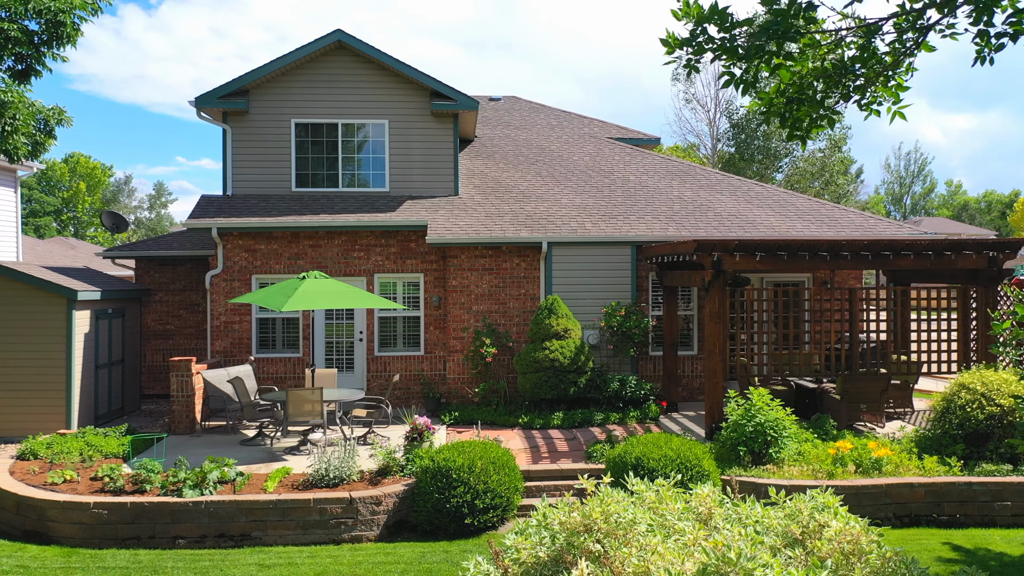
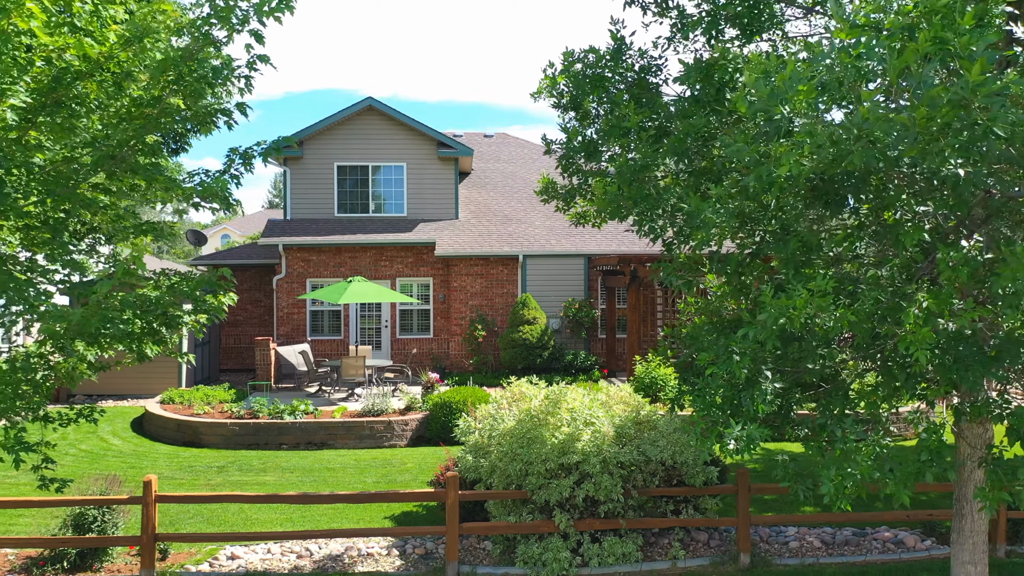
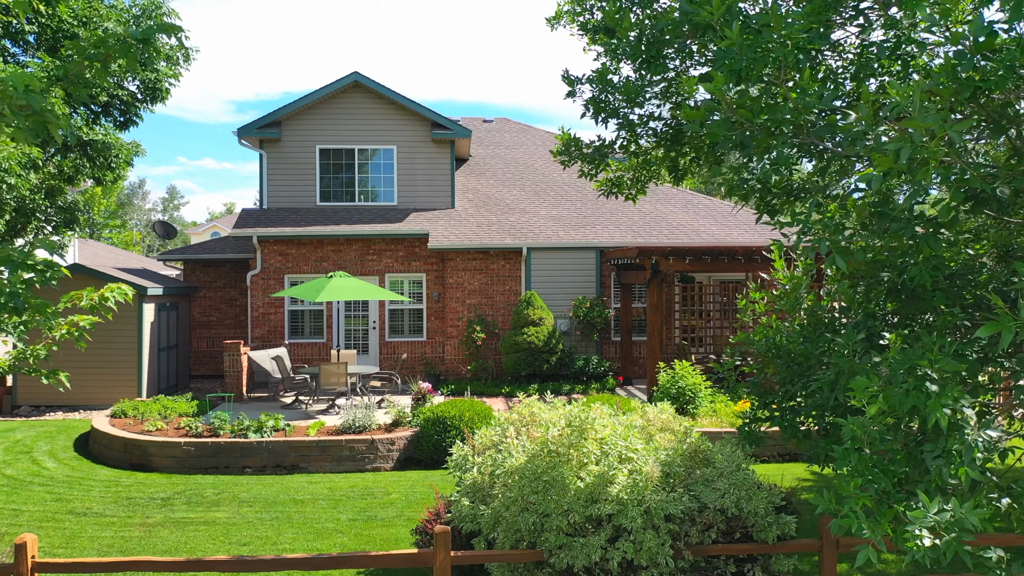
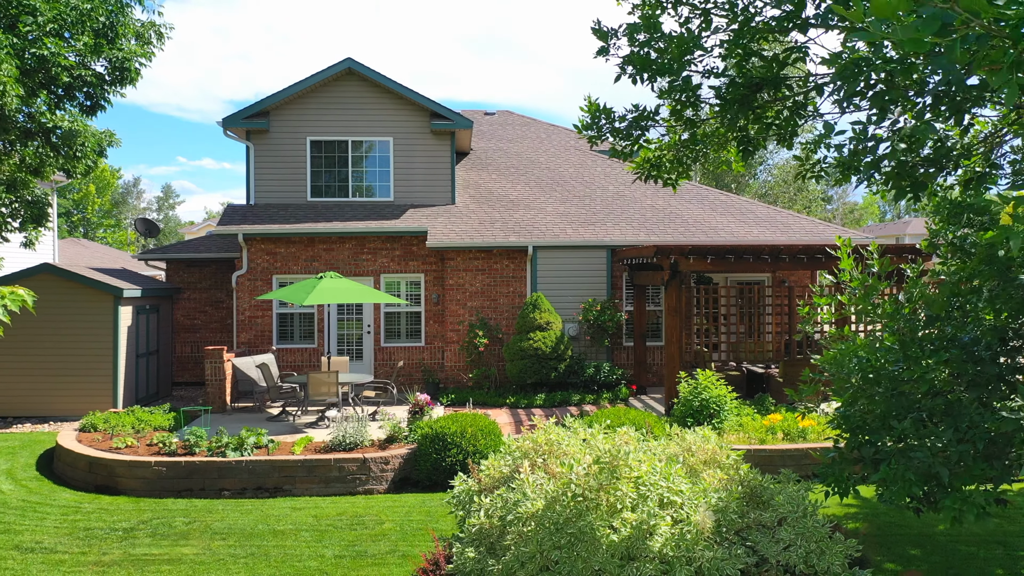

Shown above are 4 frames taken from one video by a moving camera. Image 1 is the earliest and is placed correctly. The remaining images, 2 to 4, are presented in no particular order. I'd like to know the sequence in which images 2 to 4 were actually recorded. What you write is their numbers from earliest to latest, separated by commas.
4, 3, 2
